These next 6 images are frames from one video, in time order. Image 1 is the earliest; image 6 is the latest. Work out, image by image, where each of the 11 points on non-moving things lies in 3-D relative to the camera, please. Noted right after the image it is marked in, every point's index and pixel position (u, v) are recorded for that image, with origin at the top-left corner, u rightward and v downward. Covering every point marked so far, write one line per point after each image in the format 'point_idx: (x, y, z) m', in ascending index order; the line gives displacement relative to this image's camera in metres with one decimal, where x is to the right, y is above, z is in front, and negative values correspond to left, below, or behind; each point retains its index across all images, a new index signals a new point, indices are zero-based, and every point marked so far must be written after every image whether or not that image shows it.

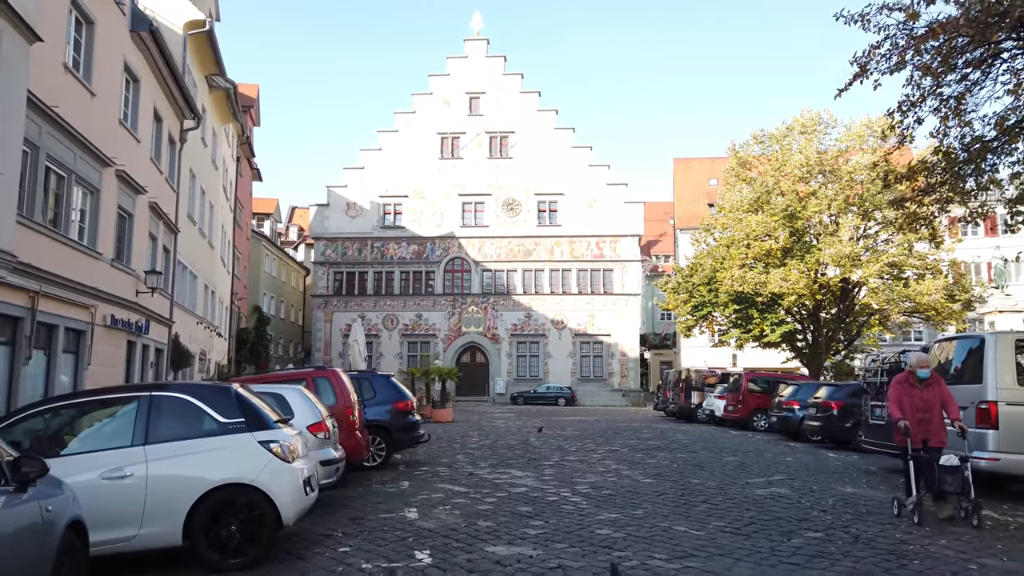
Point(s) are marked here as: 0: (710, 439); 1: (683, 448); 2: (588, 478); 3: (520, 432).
0: (+4.3, -3.3, +16.5) m
1: (+3.2, -3.0, +13.9) m
2: (+1.0, -2.5, +9.7) m
3: (+0.2, -3.7, +19.4) m
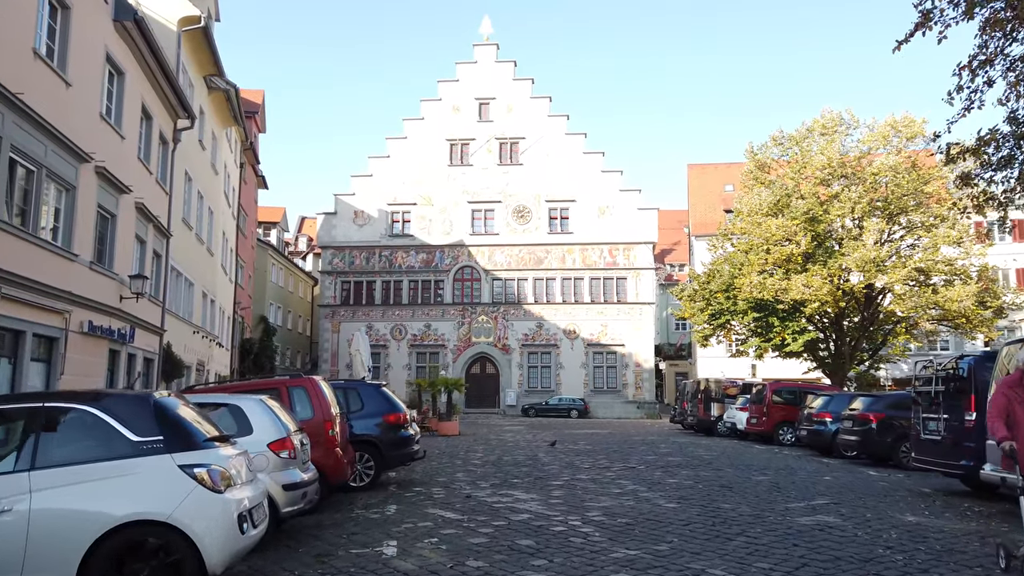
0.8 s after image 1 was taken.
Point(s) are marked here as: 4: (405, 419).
0: (+4.5, -3.4, +15.2) m
1: (+3.3, -3.0, +12.6) m
2: (+1.0, -2.4, +8.5) m
3: (+0.4, -3.8, +18.2) m
4: (-1.5, -1.8, +10.5) m
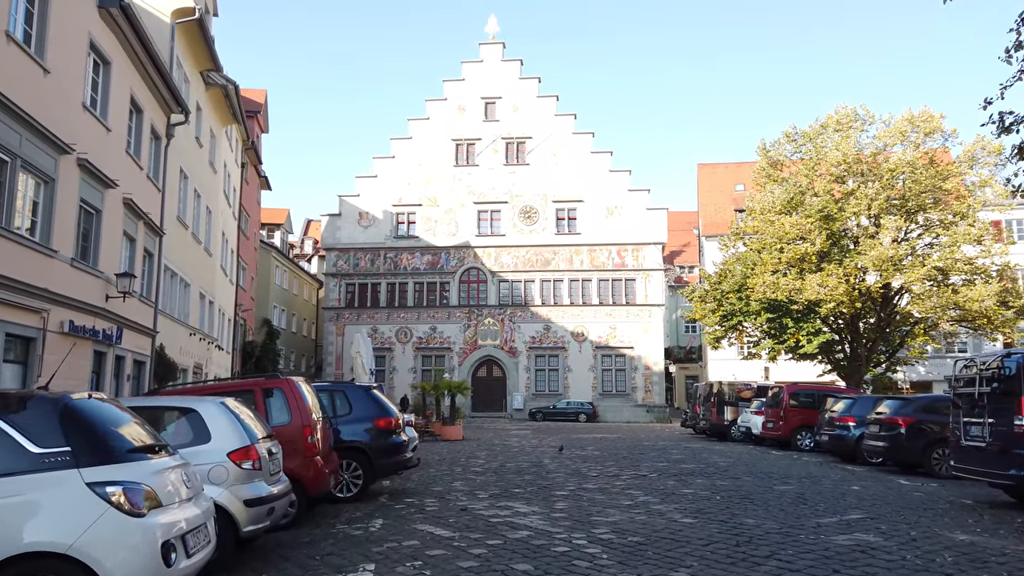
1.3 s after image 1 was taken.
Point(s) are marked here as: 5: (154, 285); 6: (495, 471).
0: (+4.6, -3.3, +14.4) m
1: (+3.3, -2.9, +11.8) m
2: (+1.0, -2.3, +7.7) m
3: (+0.5, -3.8, +17.4) m
4: (-1.5, -1.7, +9.7) m
5: (-9.3, +0.1, +19.6) m
6: (-0.3, -3.1, +12.9) m
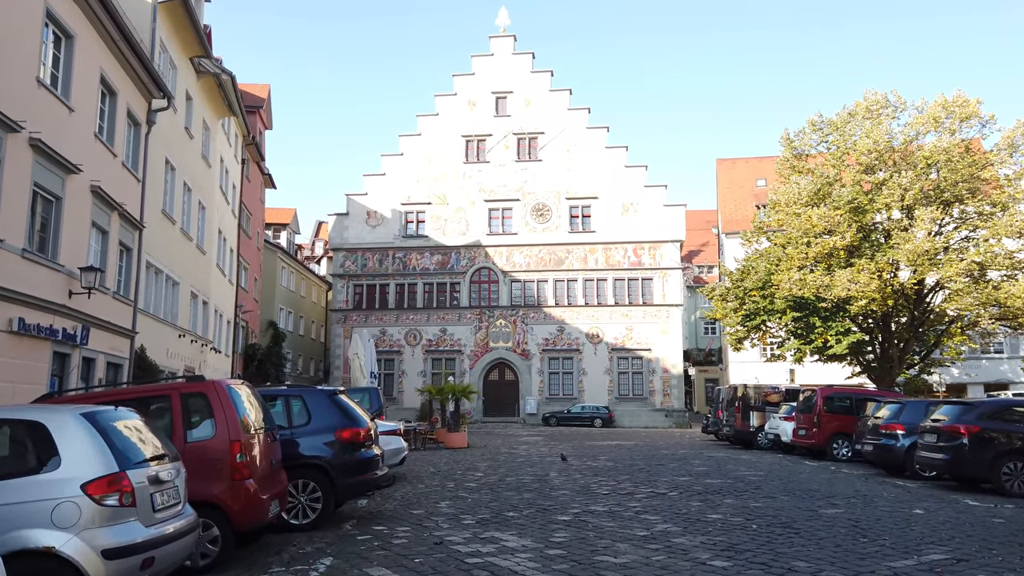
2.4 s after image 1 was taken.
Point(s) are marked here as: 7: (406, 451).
0: (+4.6, -3.2, +12.7) m
1: (+3.3, -2.7, +10.1) m
2: (+0.9, -2.1, +6.0) m
3: (+0.6, -3.6, +15.8) m
4: (-1.6, -1.6, +8.1) m
5: (-9.2, +0.1, +18.3) m
6: (-0.3, -3.0, +11.3) m
7: (-1.8, -2.7, +12.6) m
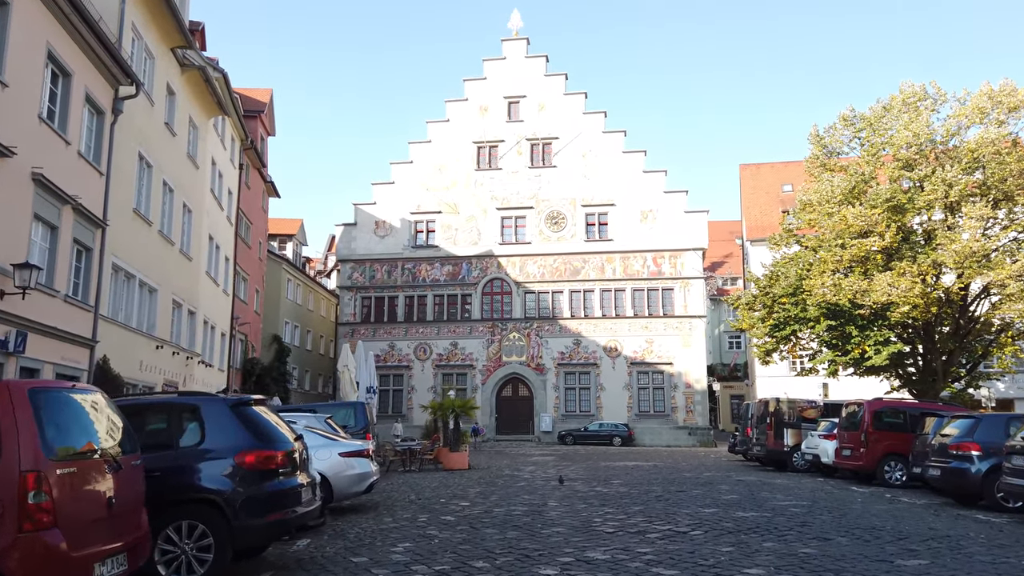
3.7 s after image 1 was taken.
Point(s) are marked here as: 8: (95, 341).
0: (+4.5, -3.0, +10.5) m
1: (+3.1, -2.6, +7.9) m
2: (+0.5, -1.9, +4.0) m
3: (+0.6, -3.6, +13.6) m
4: (-1.8, -1.4, +6.1) m
5: (-9.2, 0.0, +16.5) m
6: (-0.5, -2.9, +9.3) m
7: (-1.9, -2.6, +10.6) m
8: (-9.2, -1.2, +16.7) m
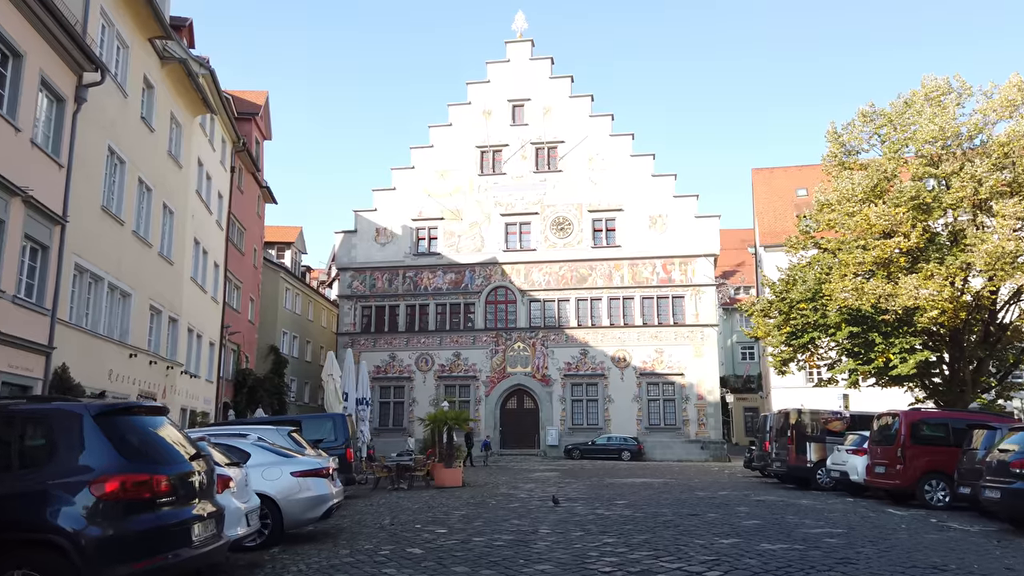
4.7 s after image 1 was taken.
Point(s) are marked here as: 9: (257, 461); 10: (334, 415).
0: (+4.3, -2.9, +8.9) m
1: (+2.8, -2.4, +6.4) m
2: (+0.2, -1.7, +2.4) m
3: (+0.4, -3.6, +12.1) m
4: (-2.1, -1.2, +4.6) m
5: (-9.3, 0.0, +15.2) m
6: (-0.7, -2.7, +7.7) m
7: (-2.1, -2.5, +9.1) m
8: (-9.3, -1.2, +15.3) m
9: (-2.9, -2.0, +8.7) m
10: (-3.9, -2.8, +16.3) m
